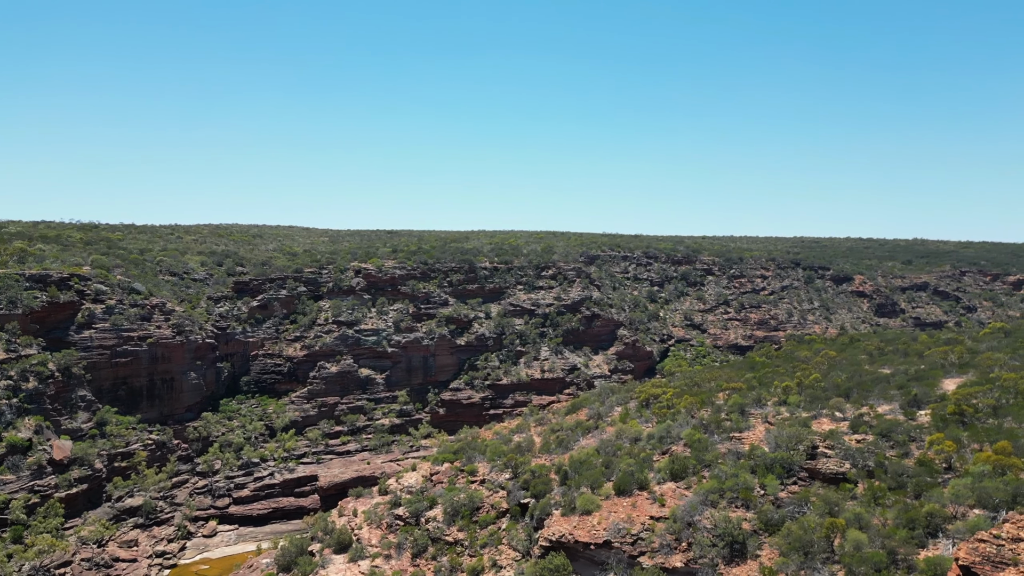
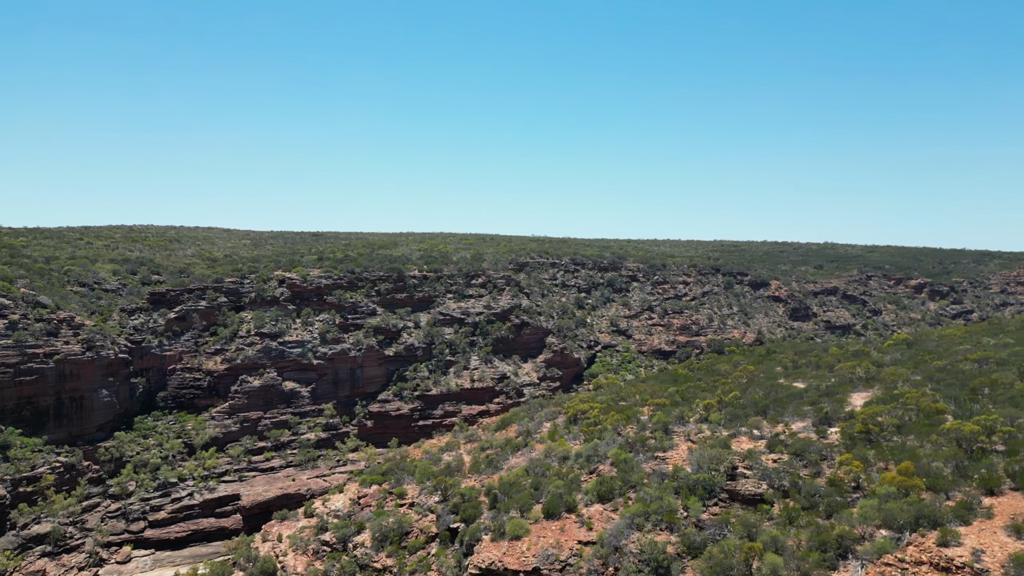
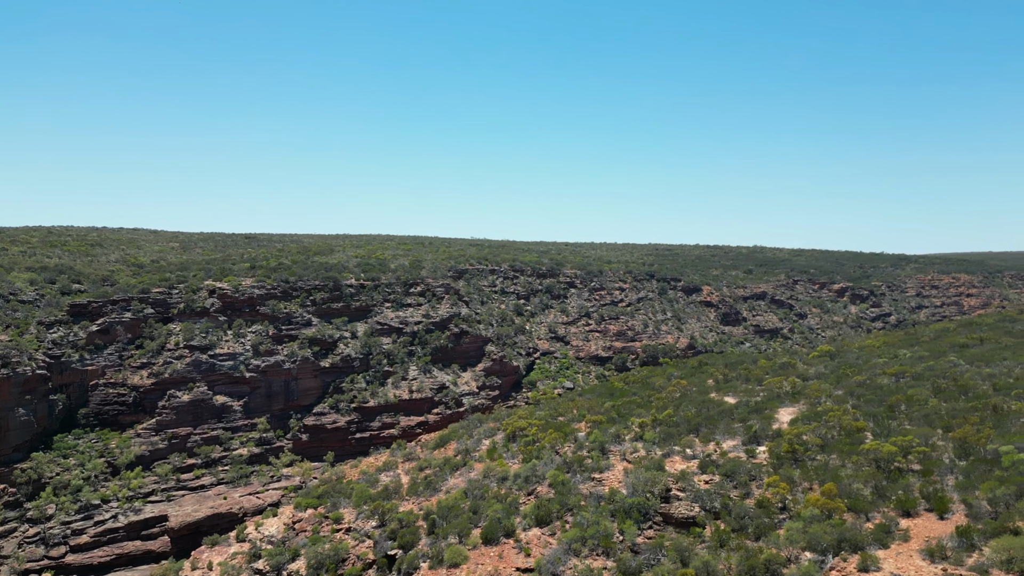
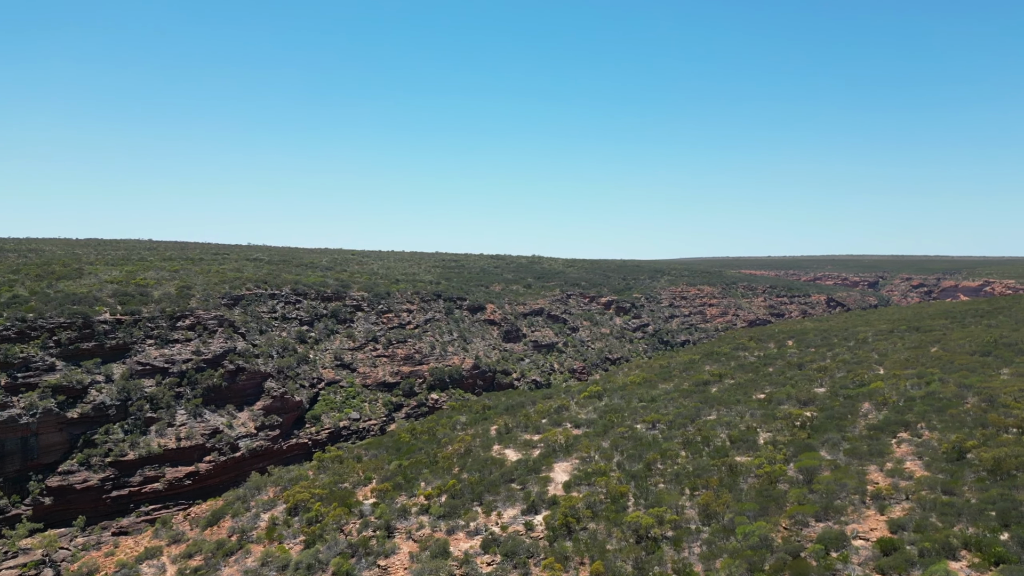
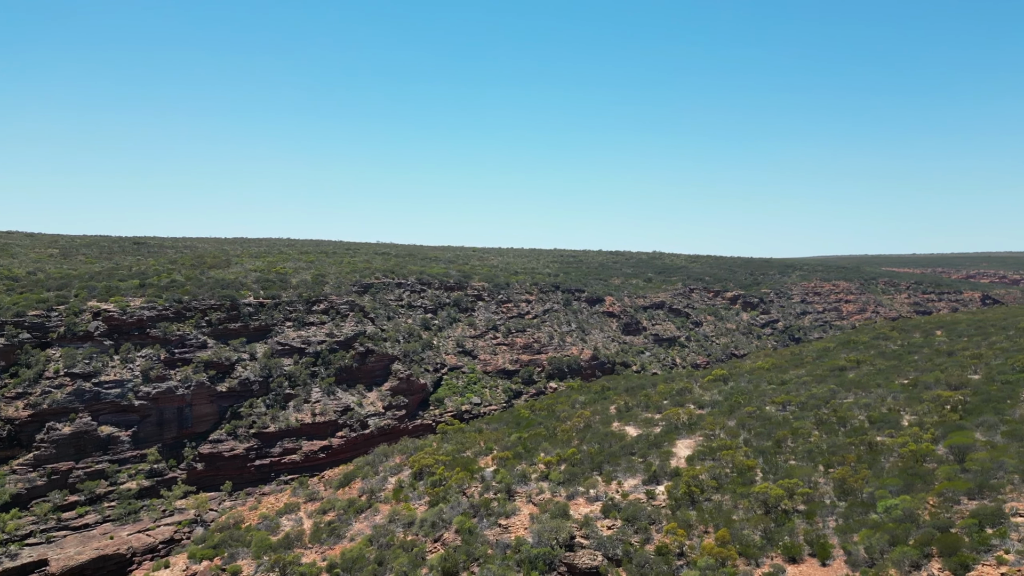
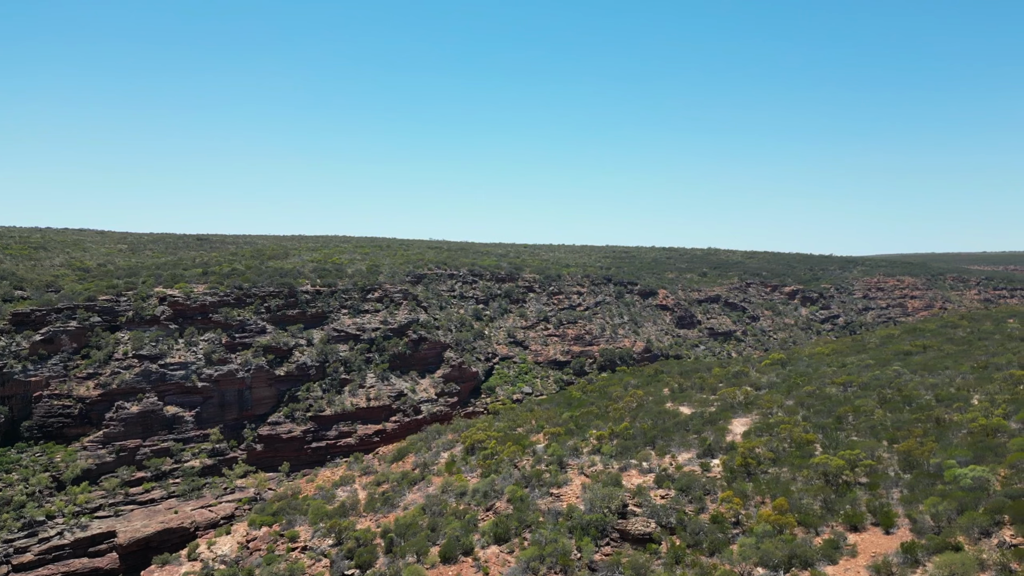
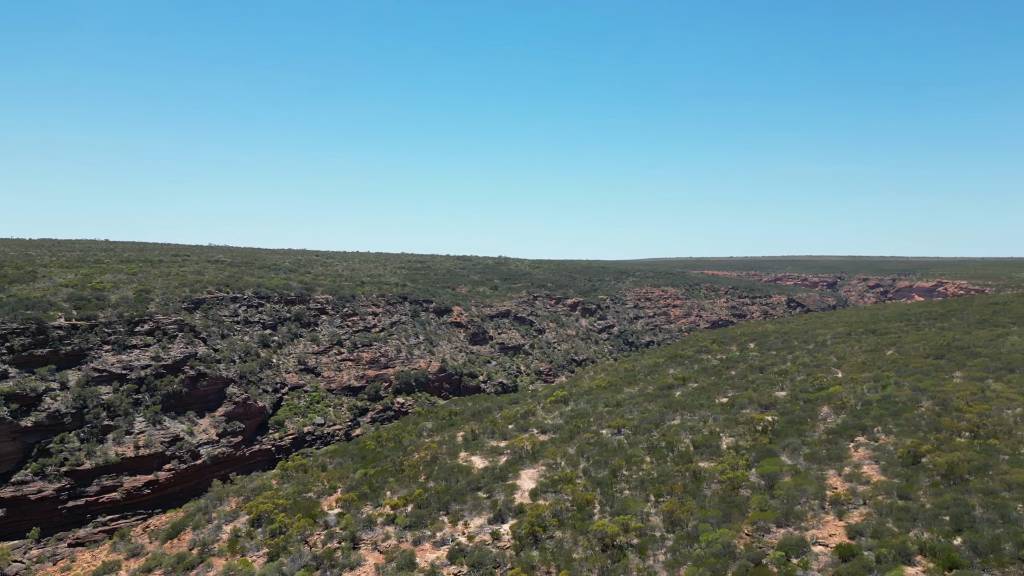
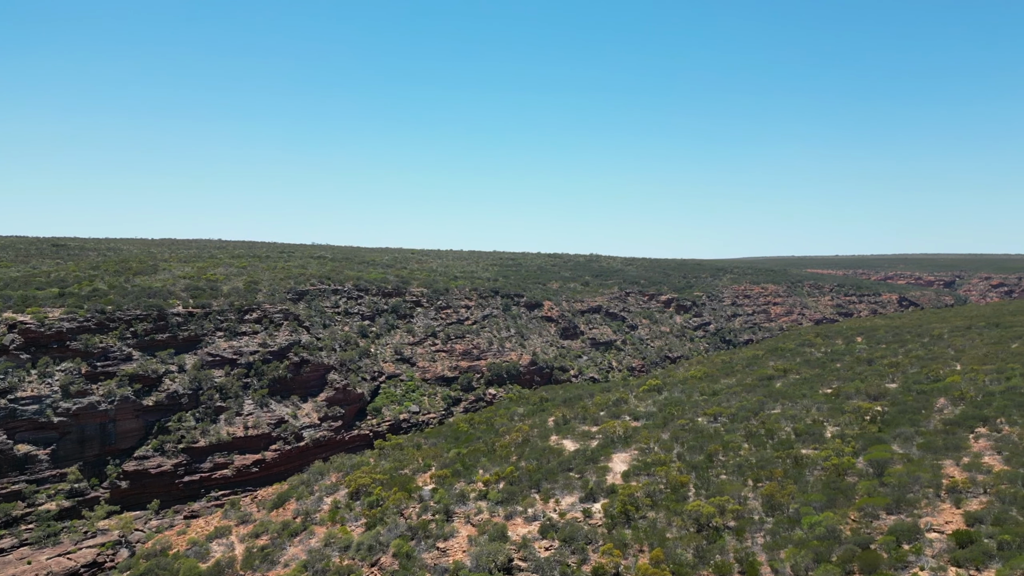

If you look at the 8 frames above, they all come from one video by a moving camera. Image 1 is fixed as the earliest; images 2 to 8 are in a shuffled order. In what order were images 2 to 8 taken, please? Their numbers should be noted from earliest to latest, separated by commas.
2, 3, 6, 5, 8, 4, 7
